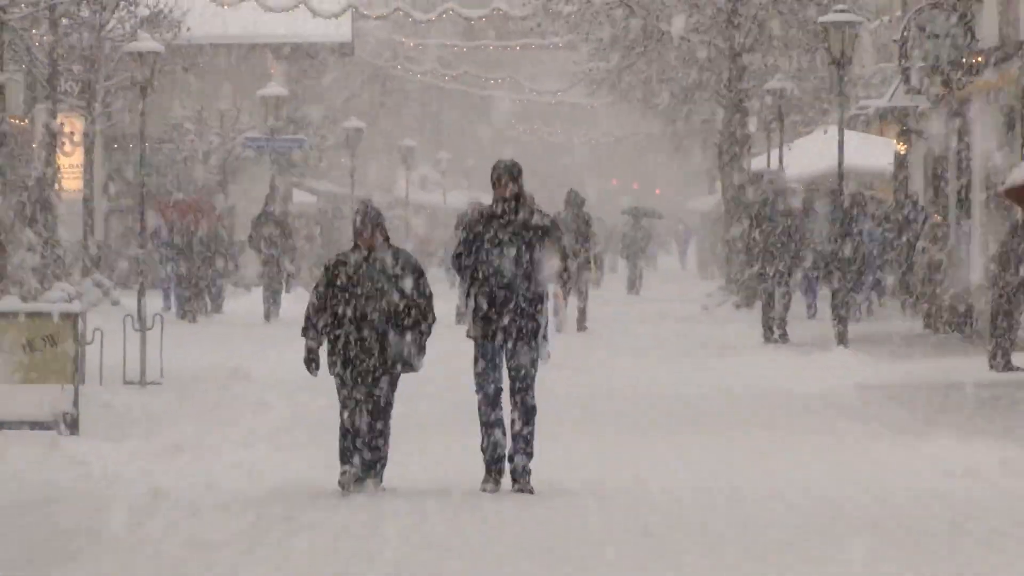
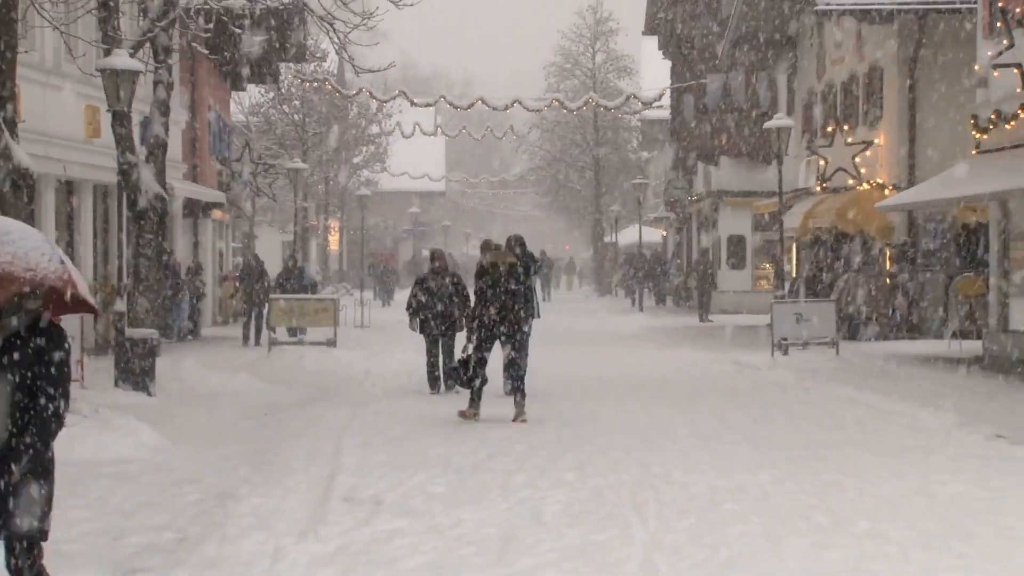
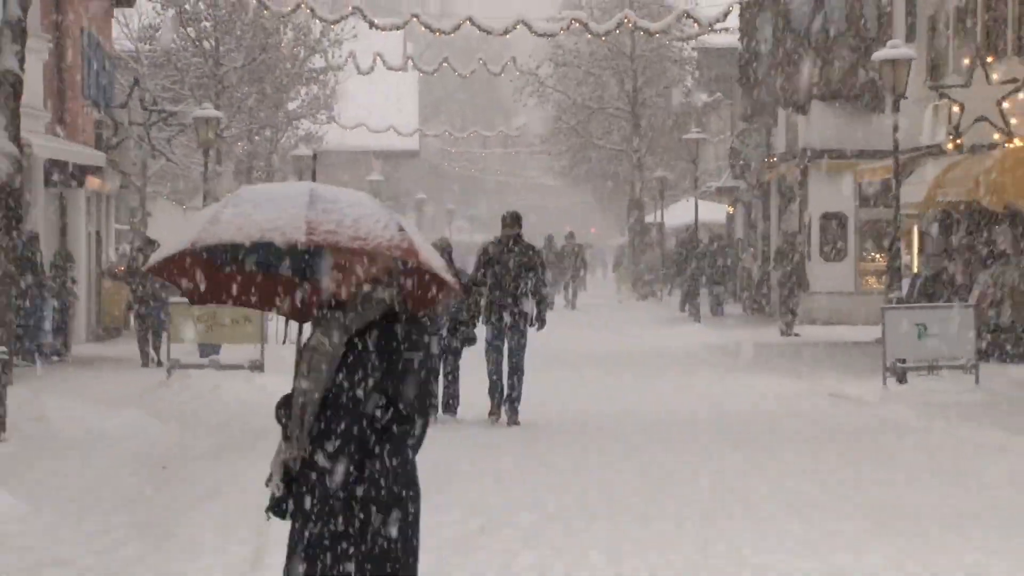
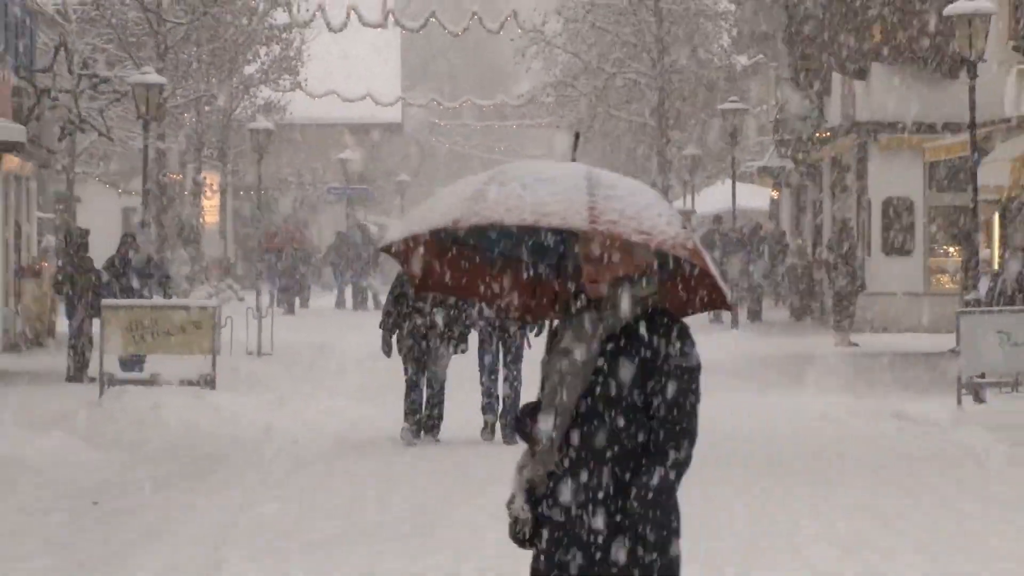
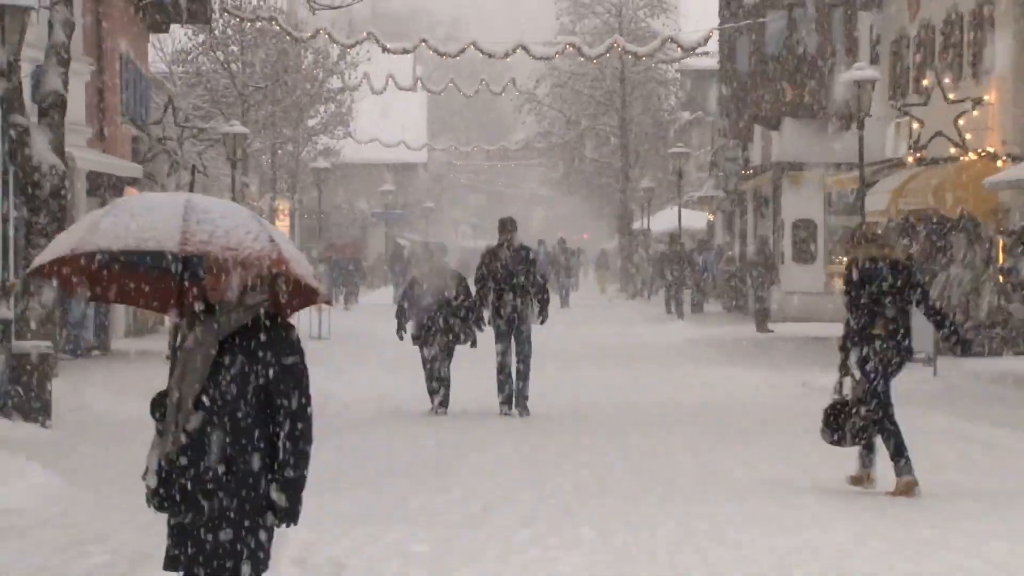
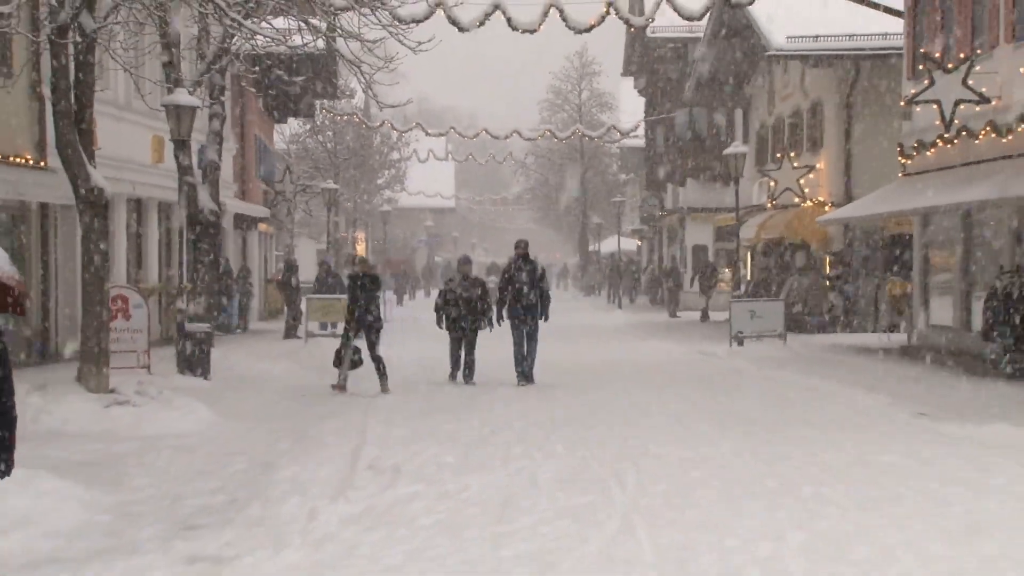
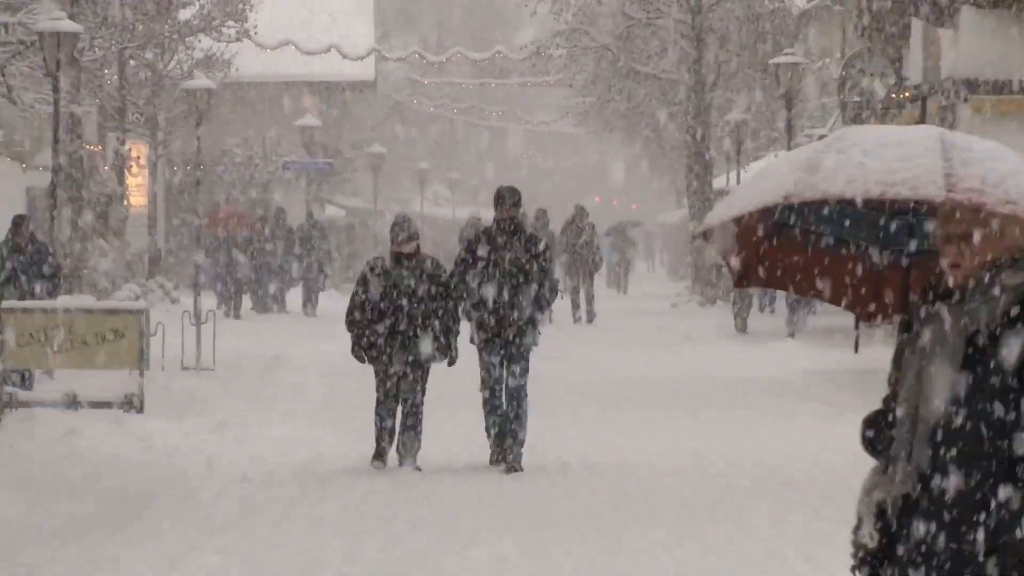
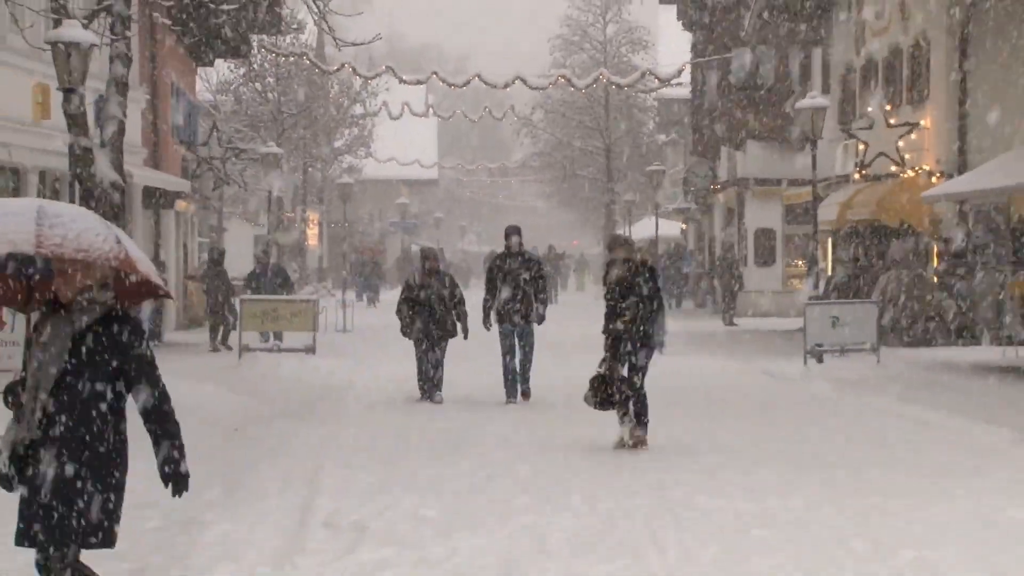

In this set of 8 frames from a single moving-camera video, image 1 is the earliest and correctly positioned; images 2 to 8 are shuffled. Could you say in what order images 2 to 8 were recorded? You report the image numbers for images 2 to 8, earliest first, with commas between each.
7, 4, 3, 5, 8, 2, 6
